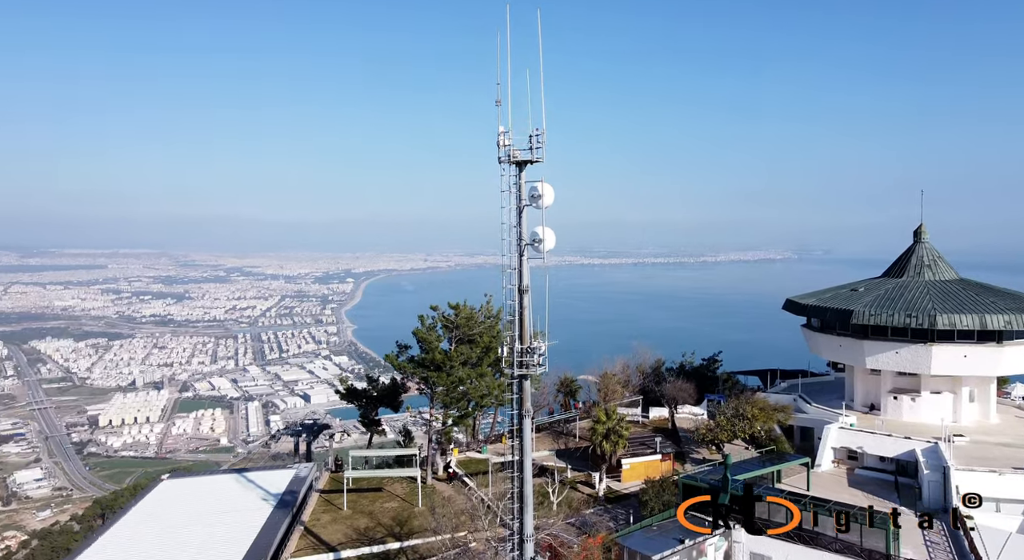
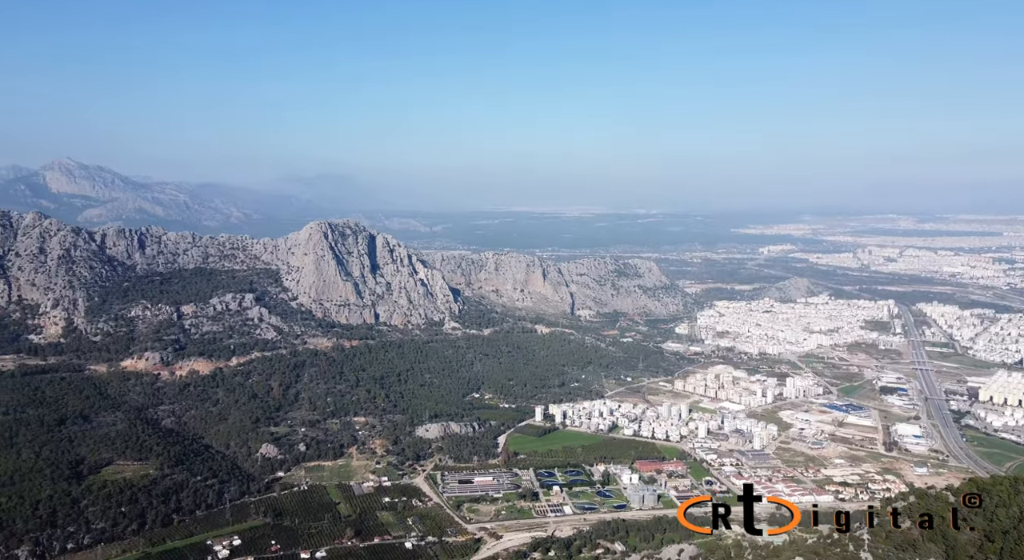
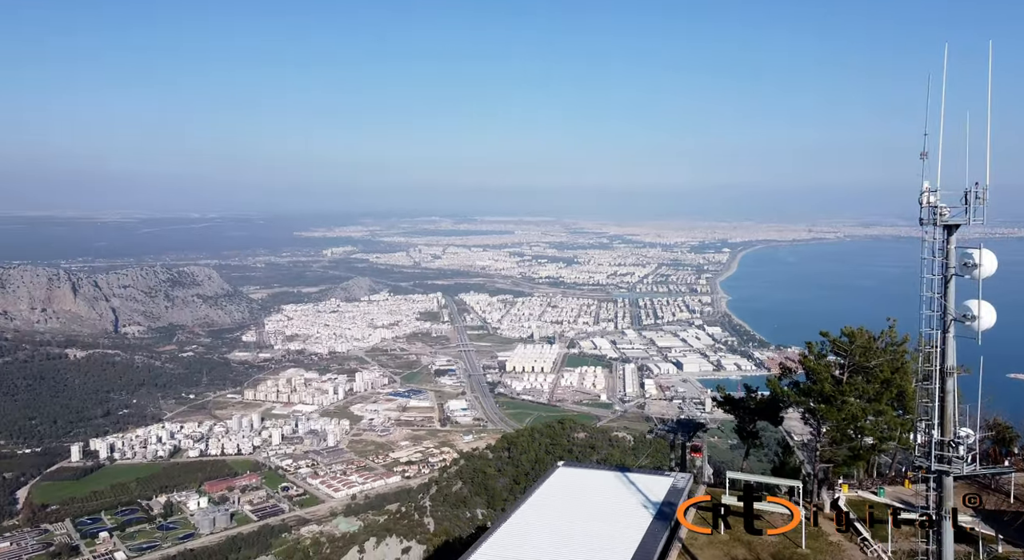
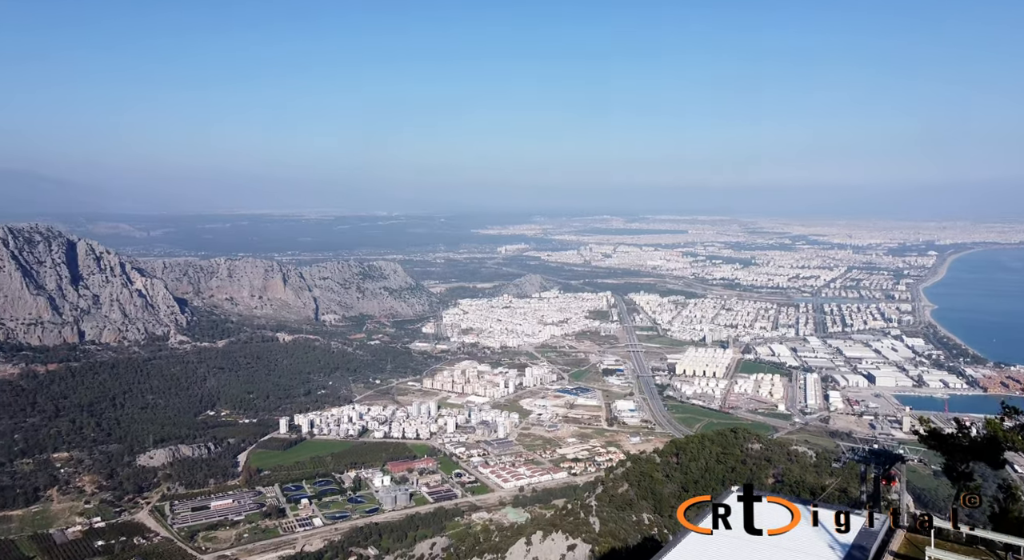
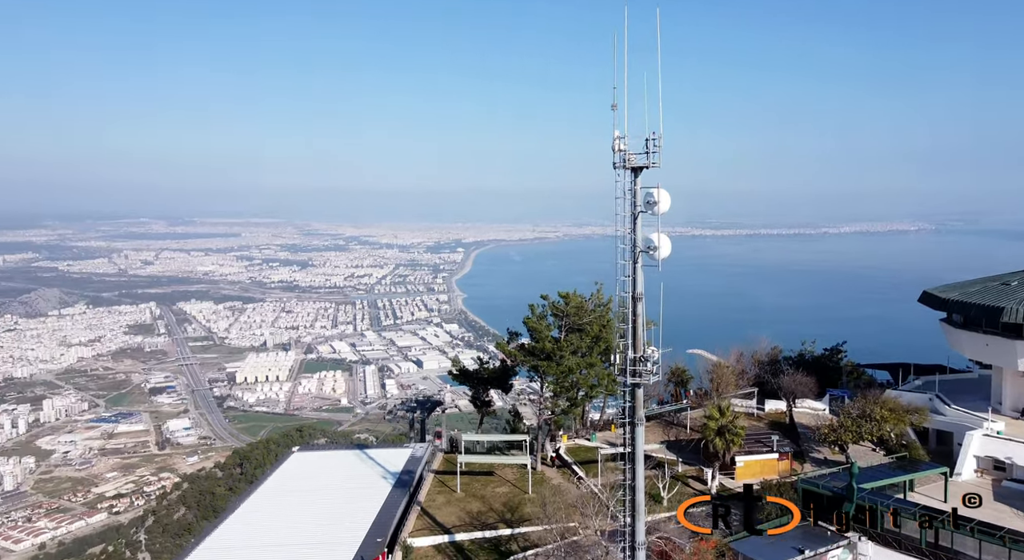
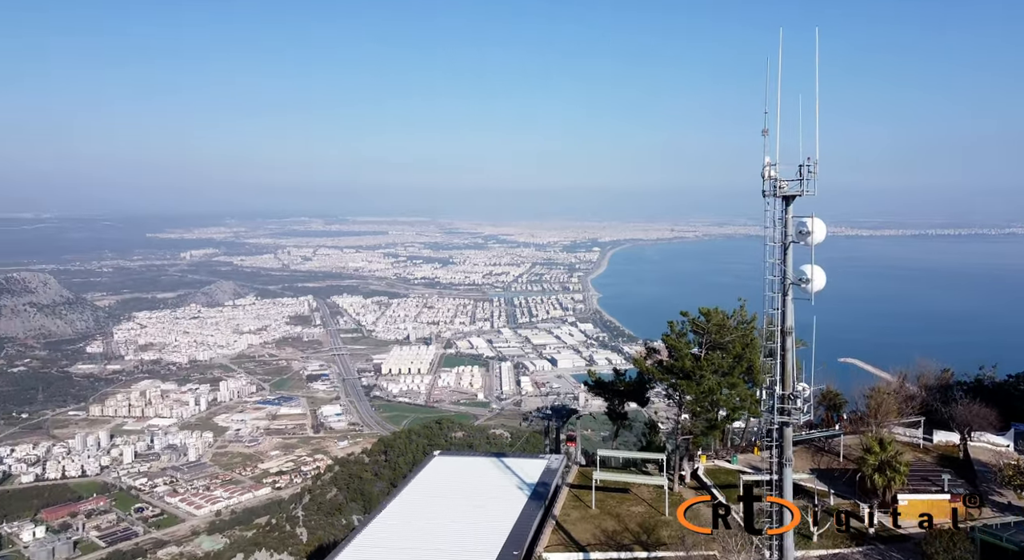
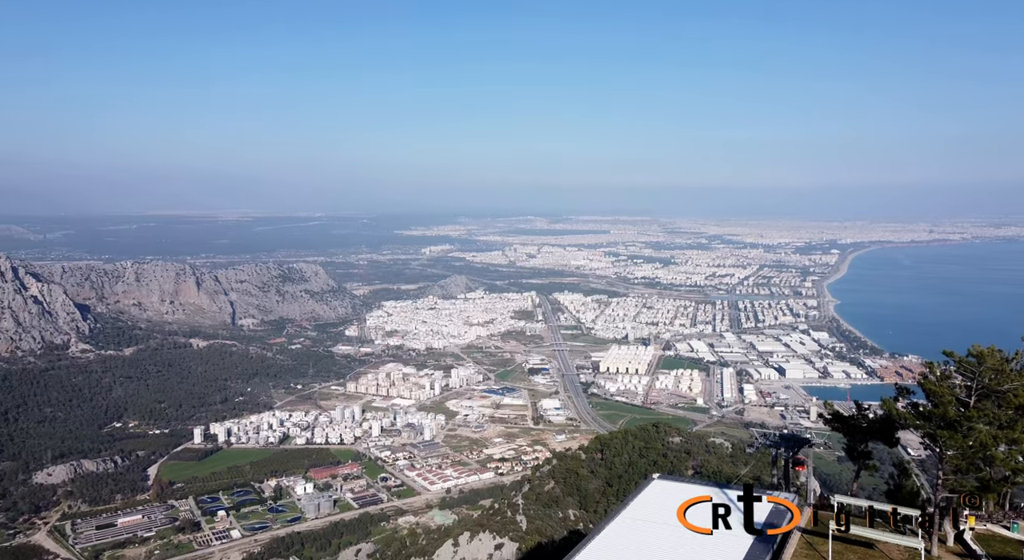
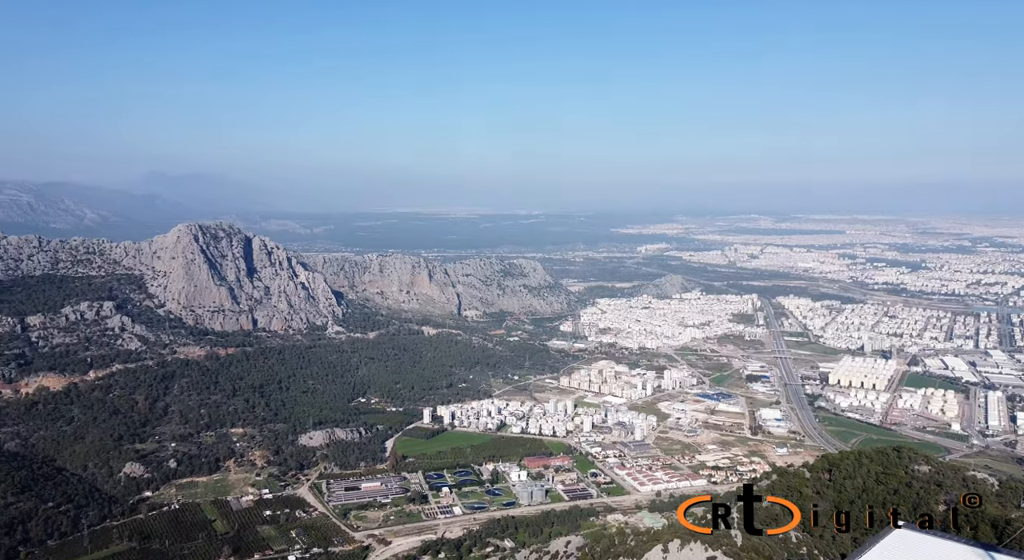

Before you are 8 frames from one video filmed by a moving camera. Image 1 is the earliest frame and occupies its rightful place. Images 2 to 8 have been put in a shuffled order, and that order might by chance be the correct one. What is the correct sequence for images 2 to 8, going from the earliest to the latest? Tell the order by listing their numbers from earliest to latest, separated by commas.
5, 6, 3, 7, 4, 8, 2
